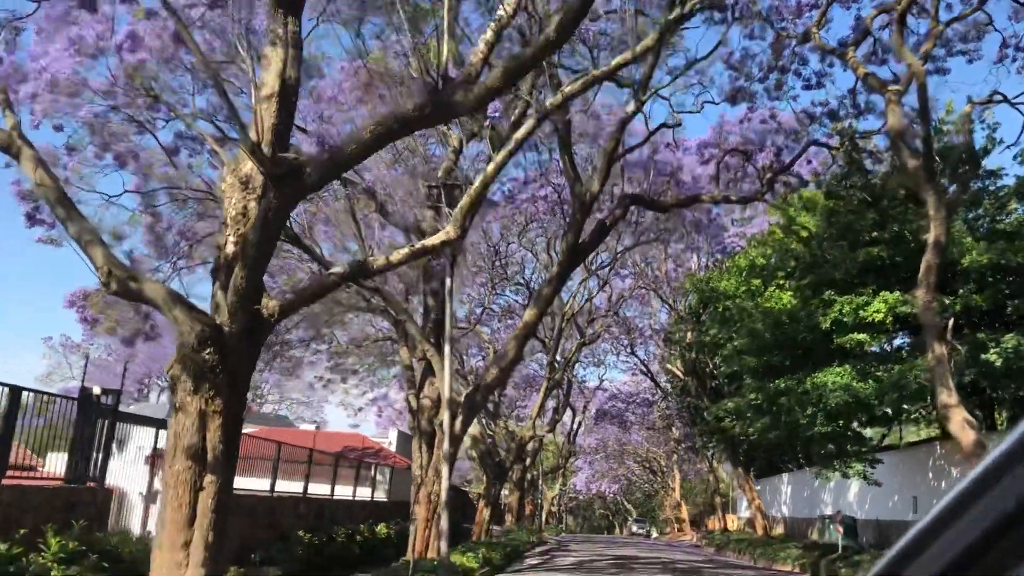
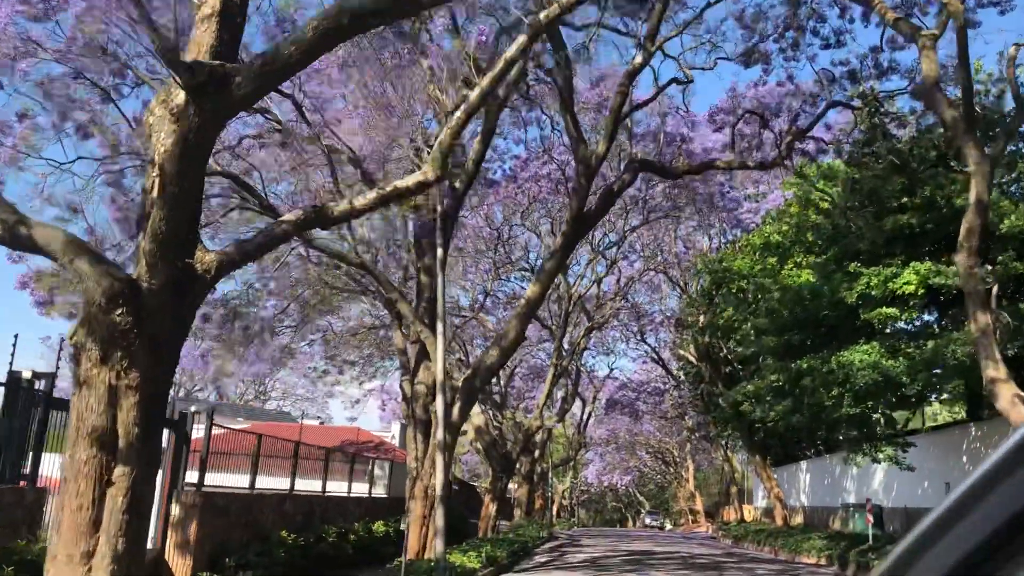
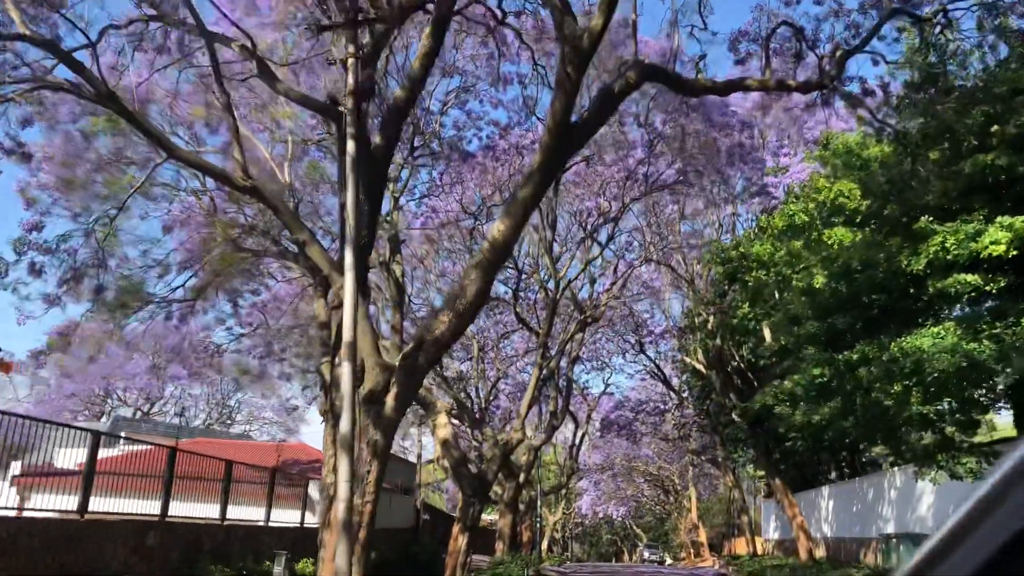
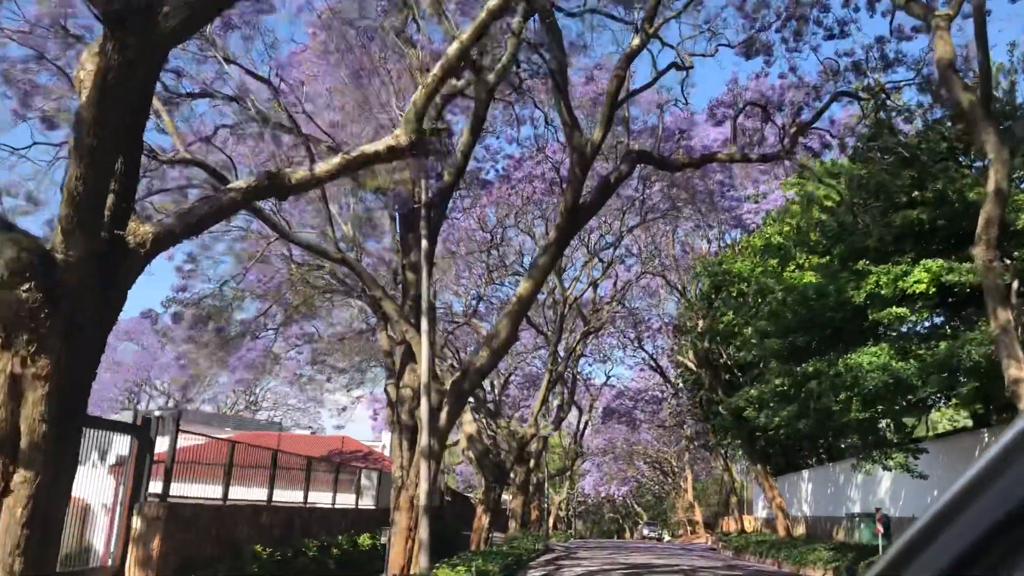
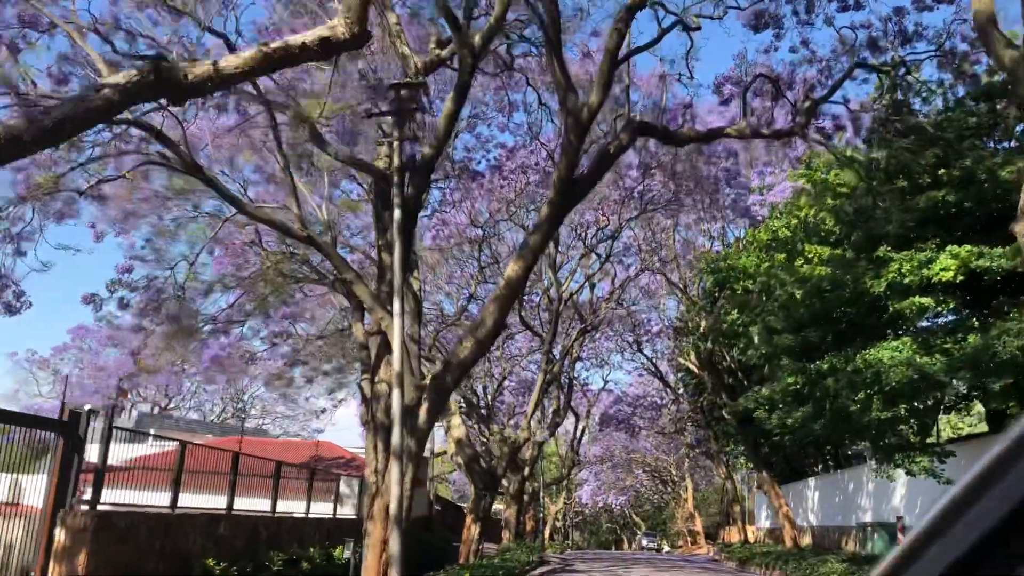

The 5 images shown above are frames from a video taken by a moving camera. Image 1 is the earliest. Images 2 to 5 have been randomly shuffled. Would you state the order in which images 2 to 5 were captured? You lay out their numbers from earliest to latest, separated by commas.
2, 4, 5, 3
